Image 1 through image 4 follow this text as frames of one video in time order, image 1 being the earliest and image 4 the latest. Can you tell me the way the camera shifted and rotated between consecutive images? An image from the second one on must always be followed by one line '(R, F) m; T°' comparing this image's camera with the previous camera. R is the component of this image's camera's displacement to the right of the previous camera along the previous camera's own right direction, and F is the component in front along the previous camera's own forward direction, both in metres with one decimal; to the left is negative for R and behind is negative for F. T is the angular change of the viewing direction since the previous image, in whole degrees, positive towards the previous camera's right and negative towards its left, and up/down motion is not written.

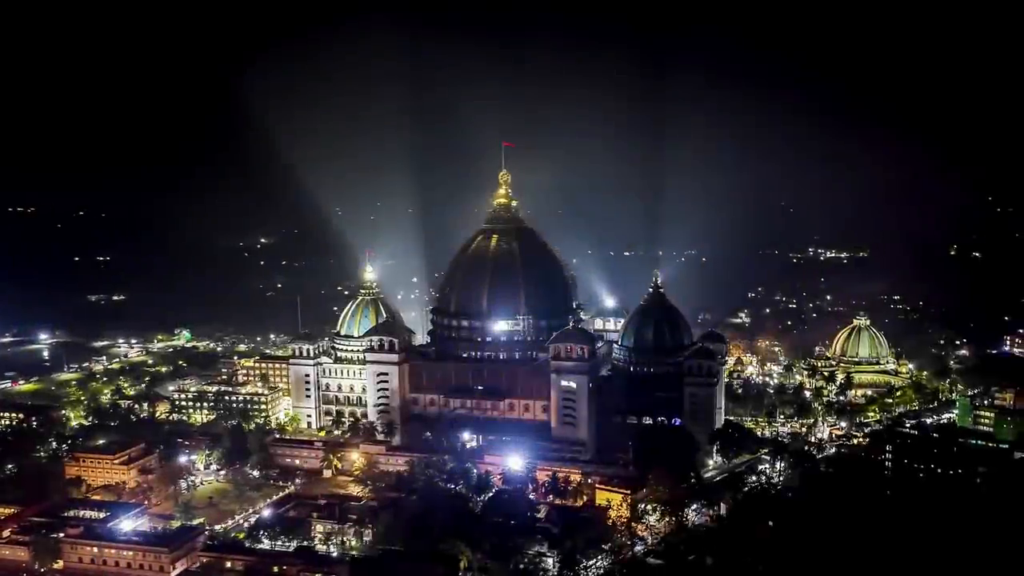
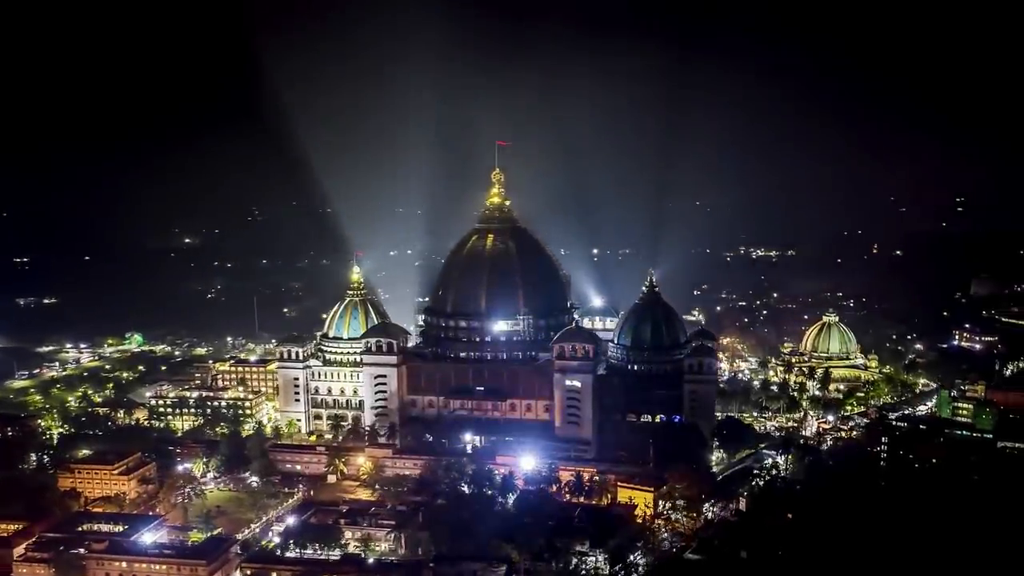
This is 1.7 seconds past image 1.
(-2.7, +0.3) m; +5°
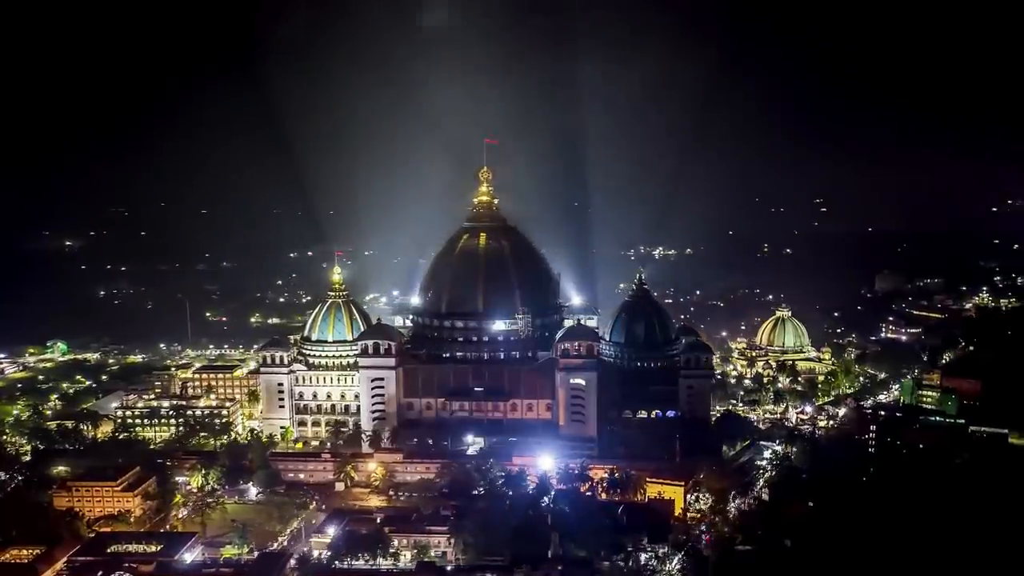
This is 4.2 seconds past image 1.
(-4.0, +0.5) m; +7°
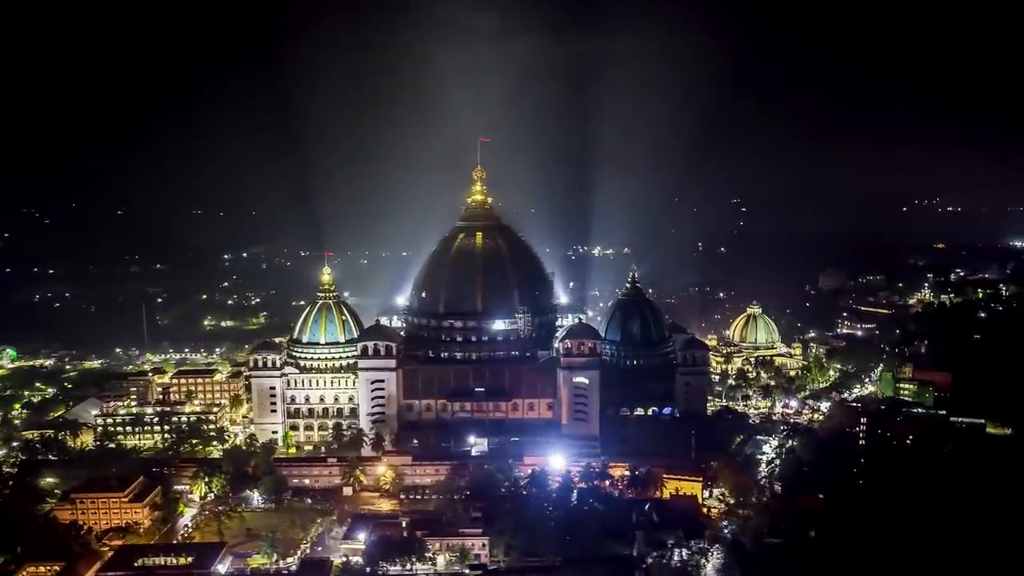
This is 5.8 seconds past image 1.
(-2.5, +0.2) m; +4°
